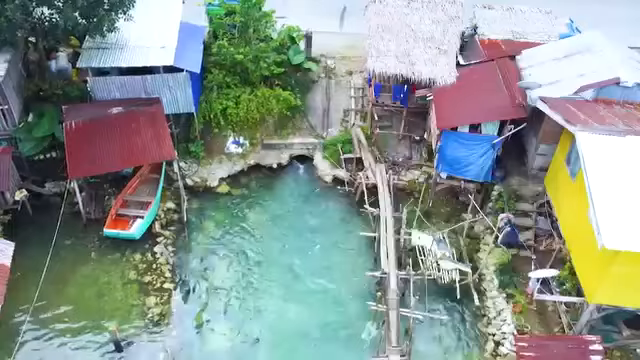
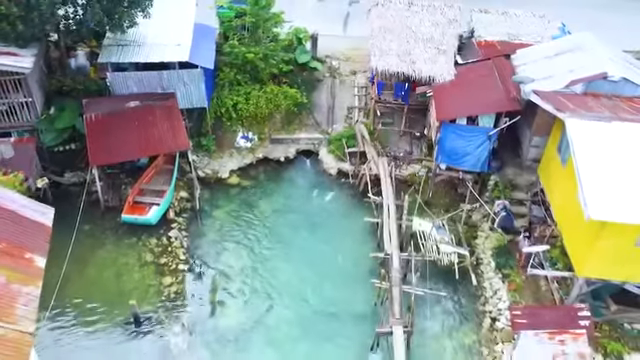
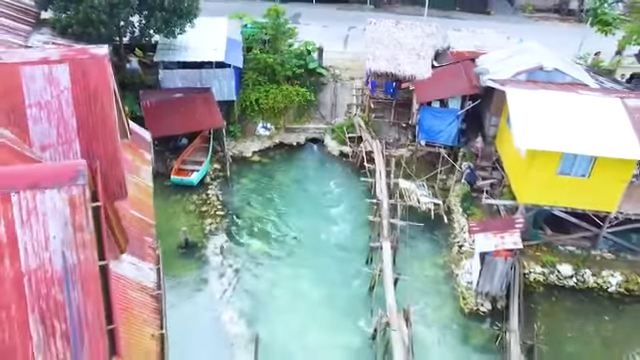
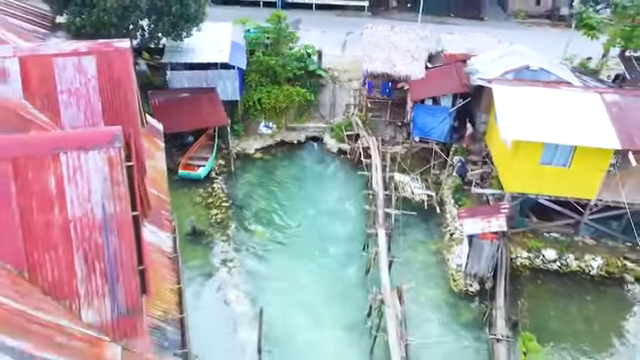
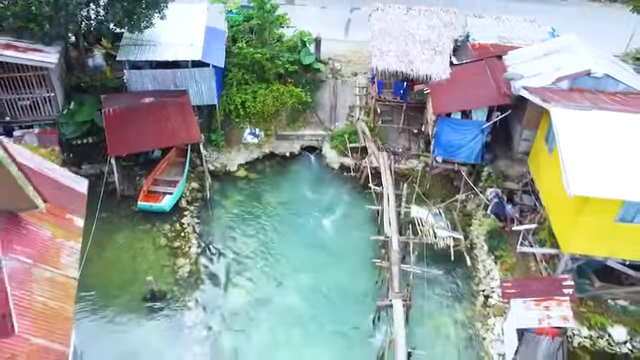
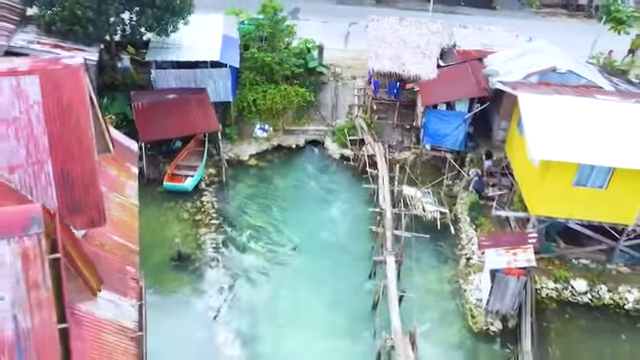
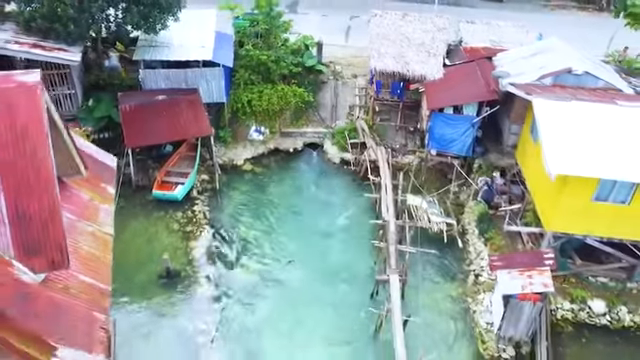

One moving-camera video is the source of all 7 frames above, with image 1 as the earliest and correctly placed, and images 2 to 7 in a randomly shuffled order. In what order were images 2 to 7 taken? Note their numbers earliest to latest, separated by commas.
2, 5, 7, 6, 3, 4
